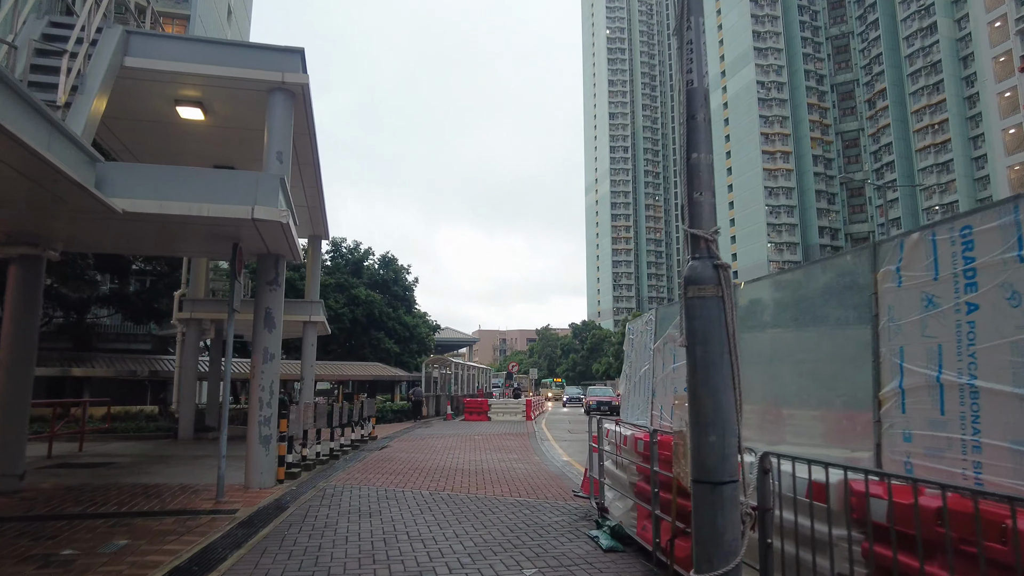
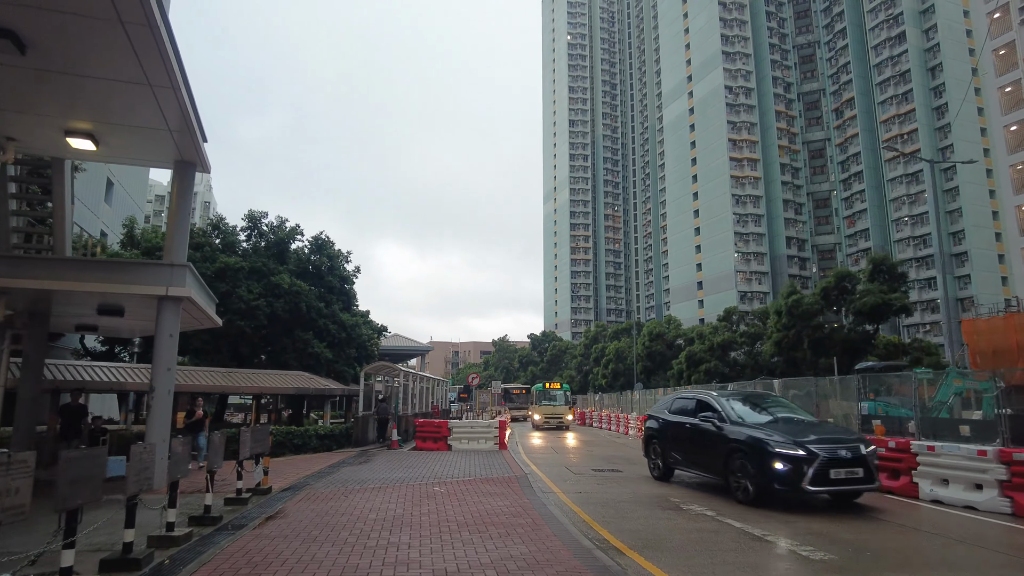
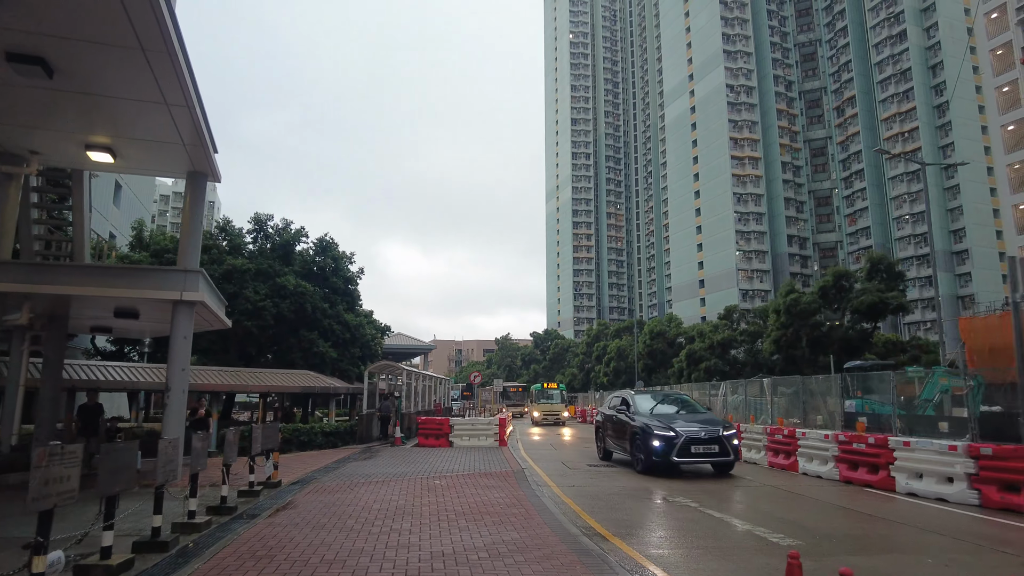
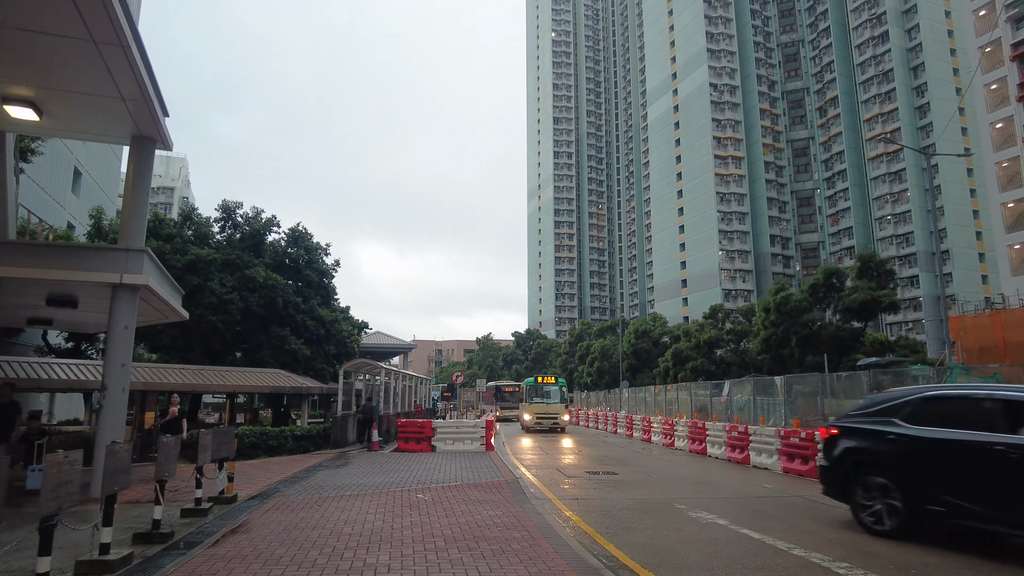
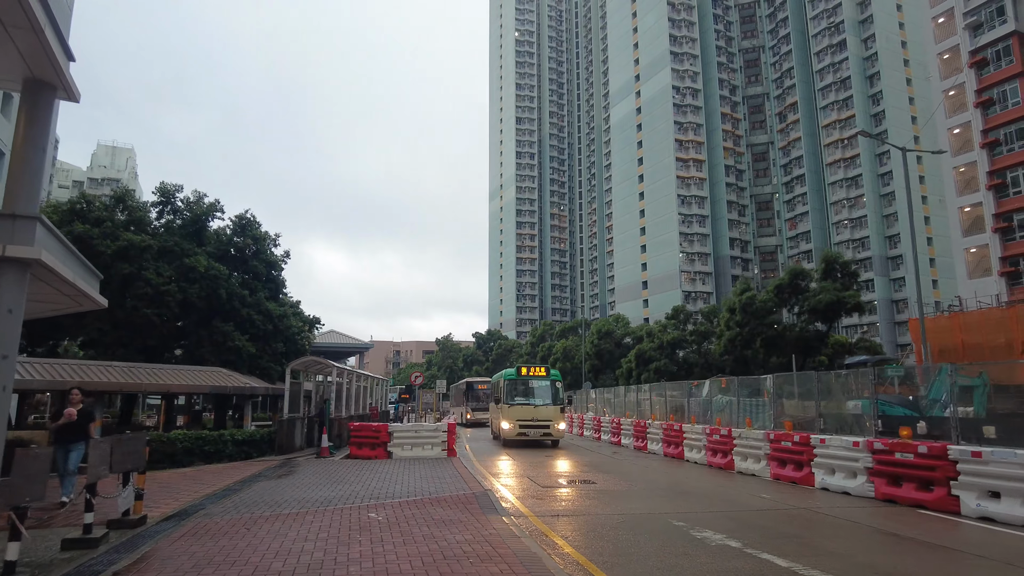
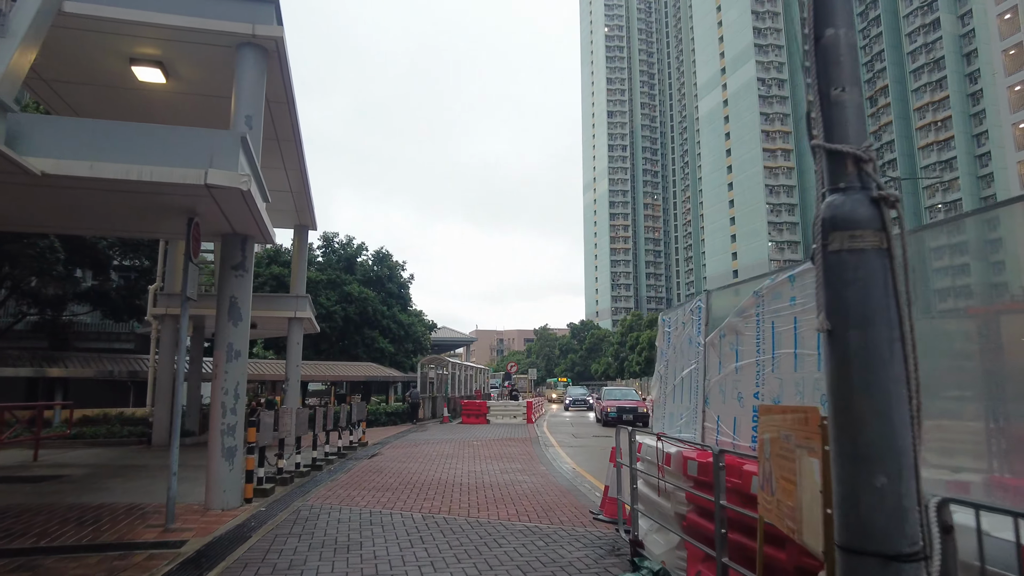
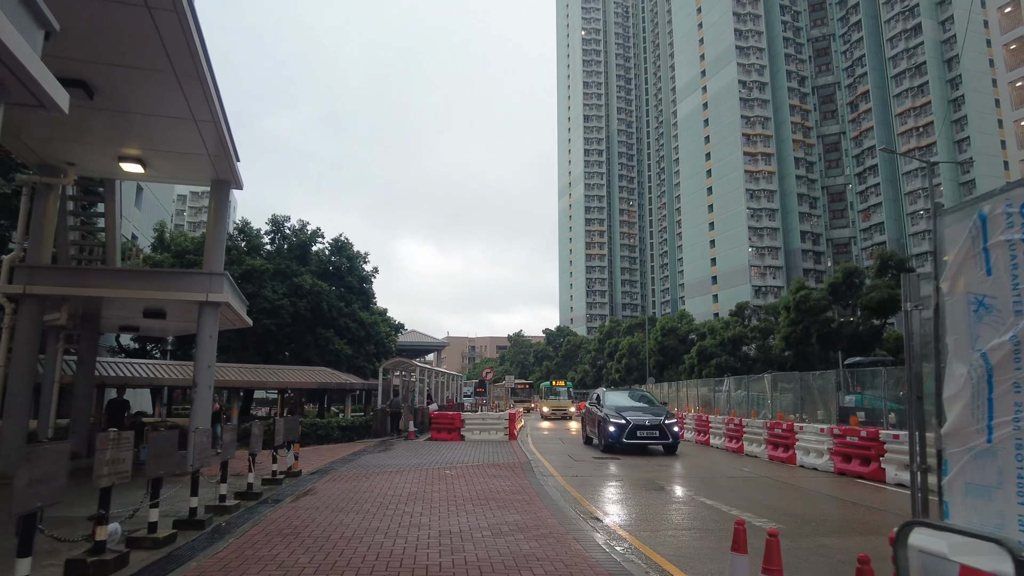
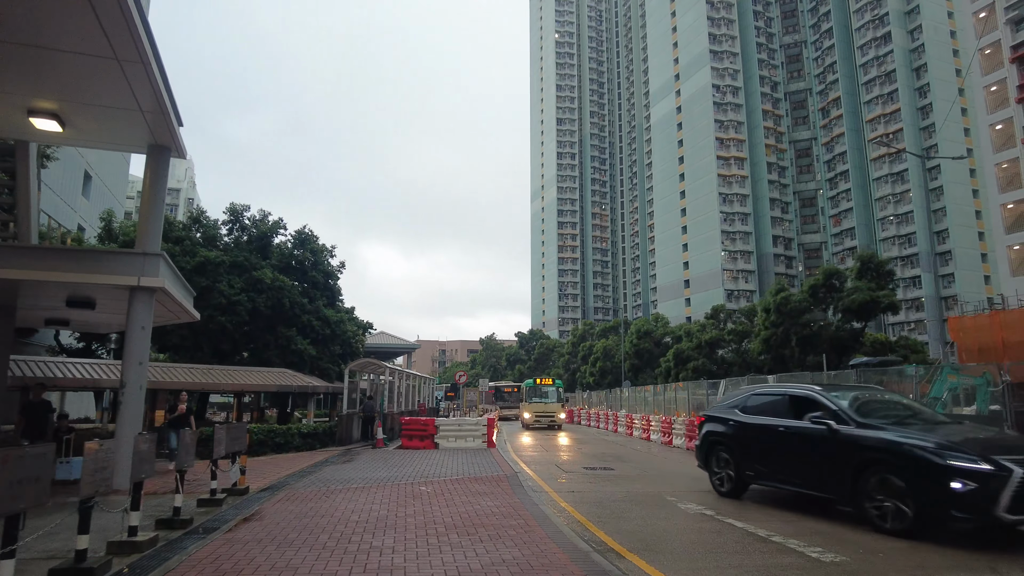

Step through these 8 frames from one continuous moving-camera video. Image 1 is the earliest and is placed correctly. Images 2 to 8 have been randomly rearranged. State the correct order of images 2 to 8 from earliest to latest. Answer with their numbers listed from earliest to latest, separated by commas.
6, 7, 3, 2, 8, 4, 5
